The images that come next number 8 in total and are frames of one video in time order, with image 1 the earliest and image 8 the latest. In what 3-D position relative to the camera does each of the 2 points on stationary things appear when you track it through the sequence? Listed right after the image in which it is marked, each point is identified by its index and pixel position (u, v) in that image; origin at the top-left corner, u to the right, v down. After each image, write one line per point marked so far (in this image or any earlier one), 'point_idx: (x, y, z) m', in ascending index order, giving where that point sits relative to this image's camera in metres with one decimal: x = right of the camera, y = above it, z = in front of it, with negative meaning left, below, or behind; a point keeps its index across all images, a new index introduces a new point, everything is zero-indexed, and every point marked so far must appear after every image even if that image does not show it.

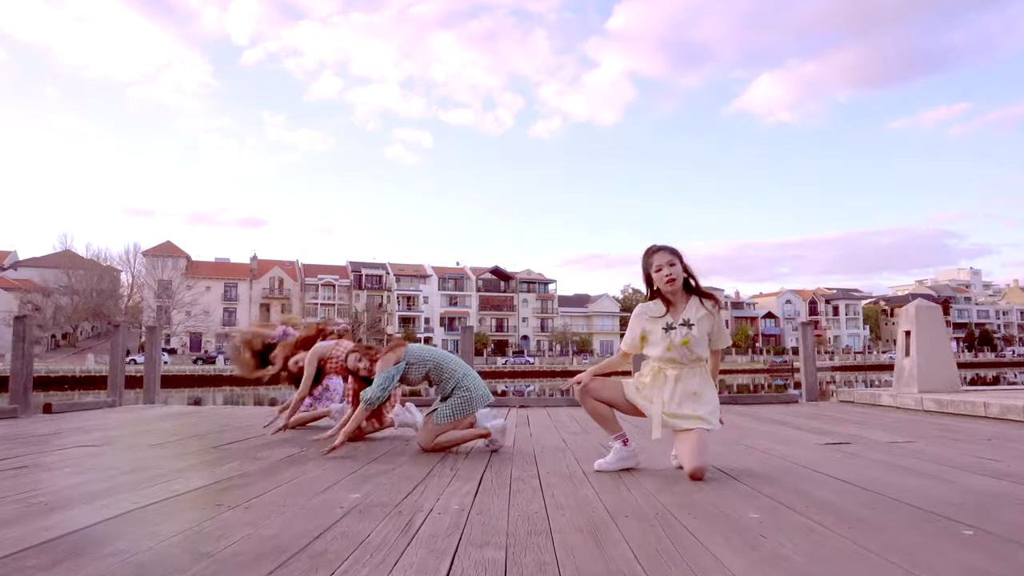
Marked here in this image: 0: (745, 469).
0: (+1.0, -0.8, +2.7) m
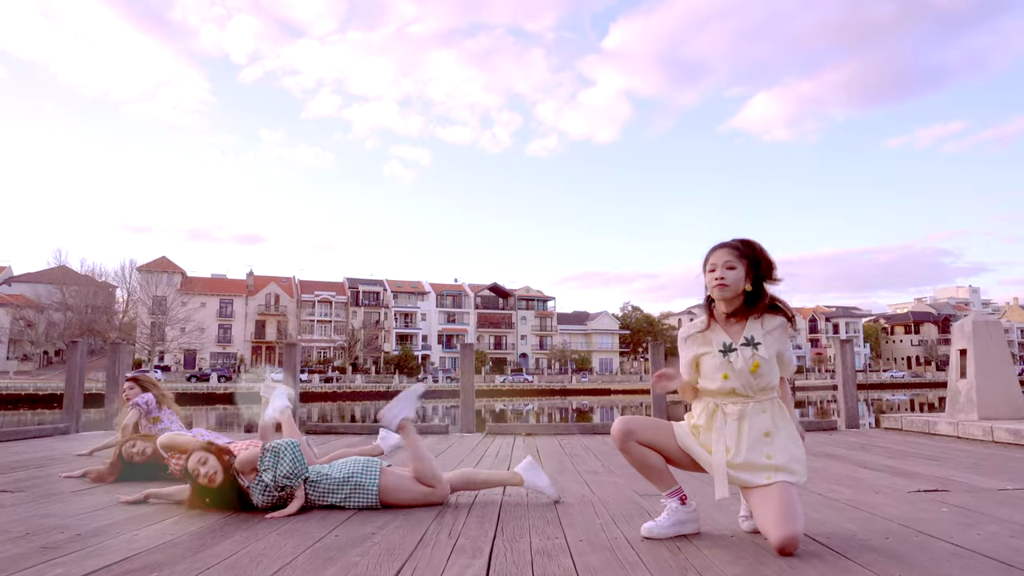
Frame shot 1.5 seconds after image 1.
0: (+1.1, -0.8, +2.0) m
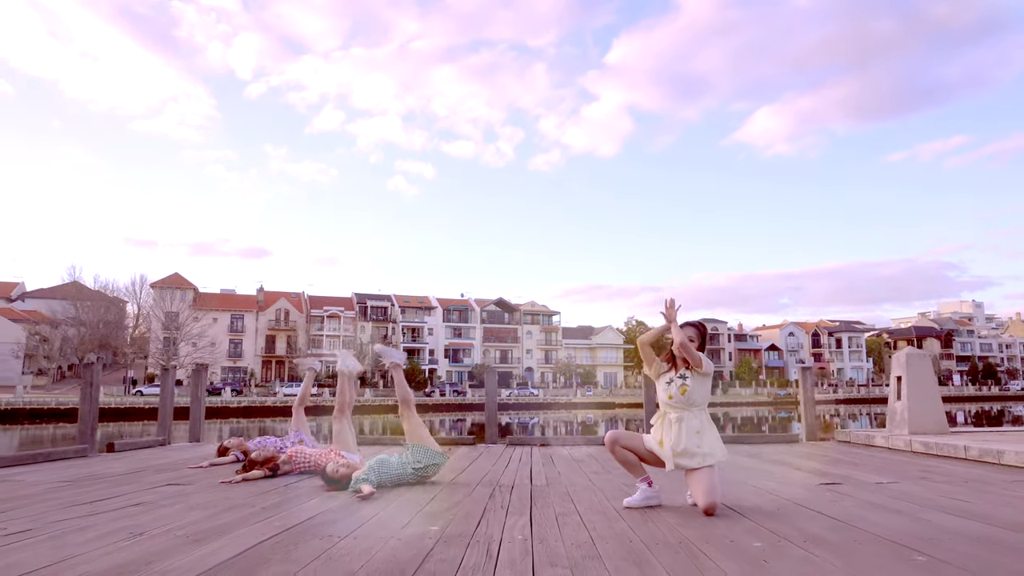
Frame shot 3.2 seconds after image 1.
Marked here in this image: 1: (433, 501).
0: (+1.2, -1.1, +3.3) m
1: (-0.4, -1.2, +3.6) m
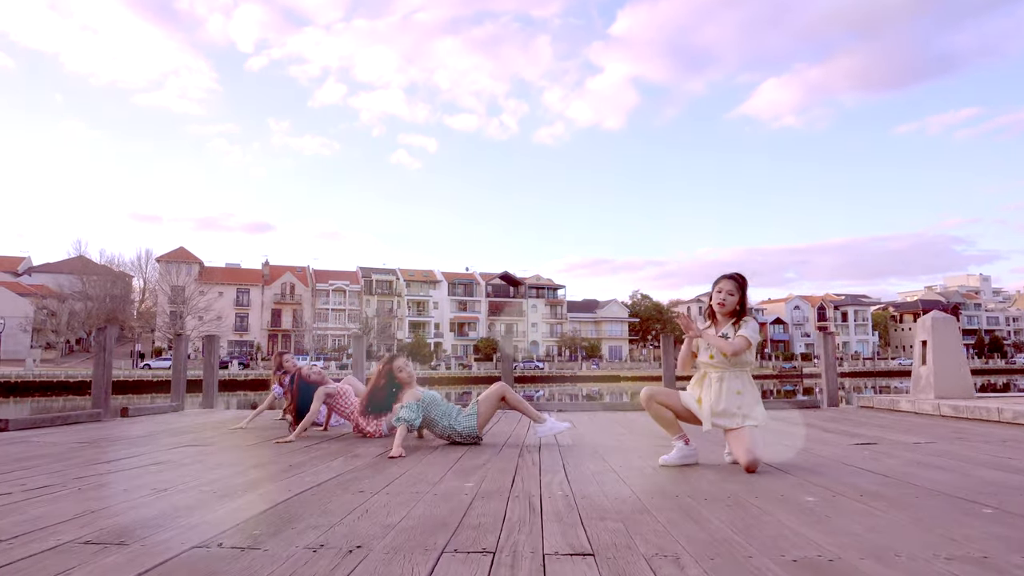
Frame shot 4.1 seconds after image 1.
0: (+1.4, -0.9, +3.2) m
1: (-0.3, -0.9, +3.5) m
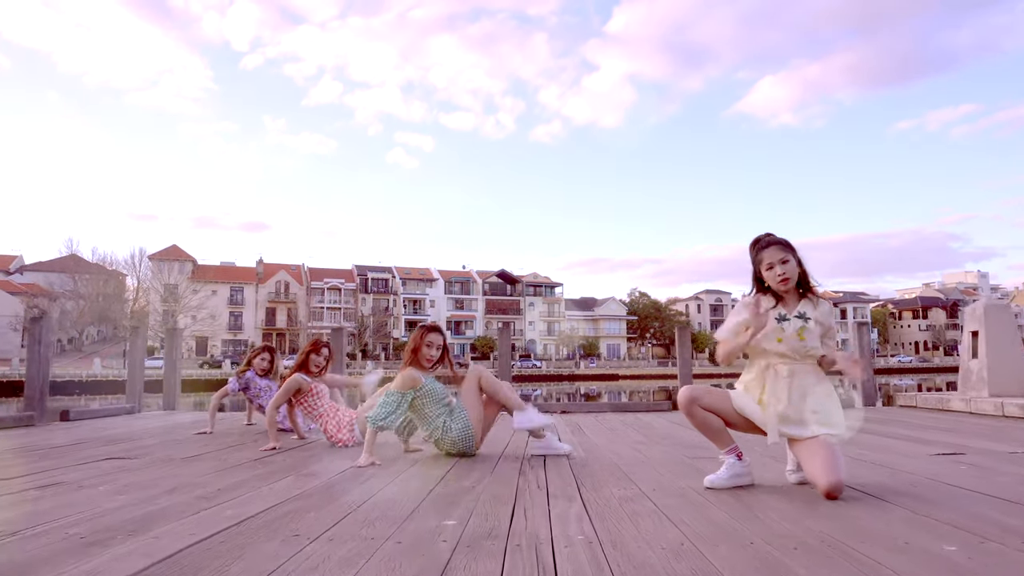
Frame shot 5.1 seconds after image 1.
0: (+1.4, -0.8, +2.4) m
1: (-0.3, -0.8, +2.7) m
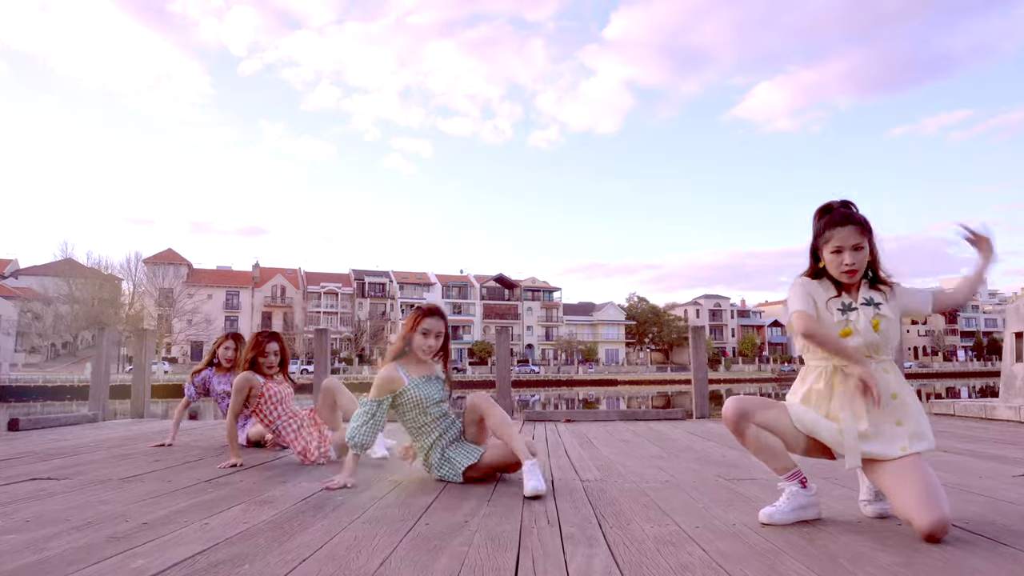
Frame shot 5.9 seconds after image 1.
0: (+1.4, -0.7, +1.8) m
1: (-0.3, -0.8, +2.1) m
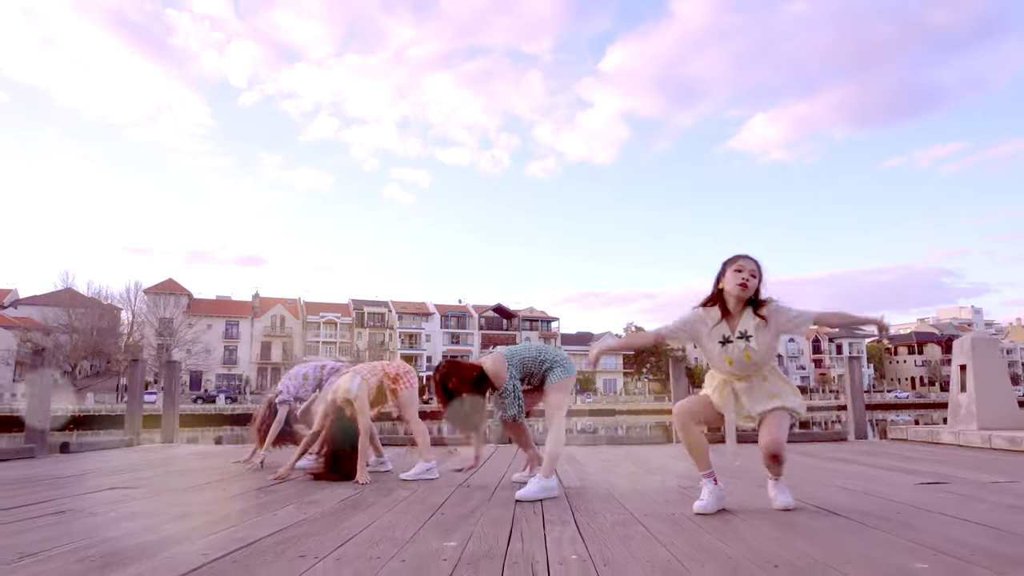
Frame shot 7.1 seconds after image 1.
0: (+1.4, -0.9, +2.5) m
1: (-0.3, -1.0, +2.7) m
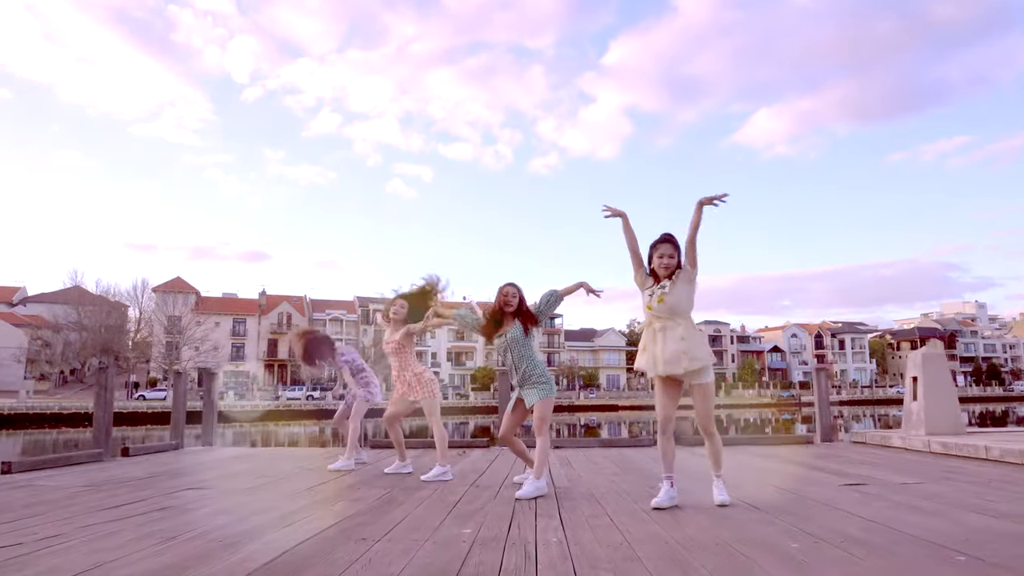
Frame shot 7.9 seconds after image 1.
0: (+1.4, -1.1, +3.3) m
1: (-0.3, -1.2, +3.5) m
